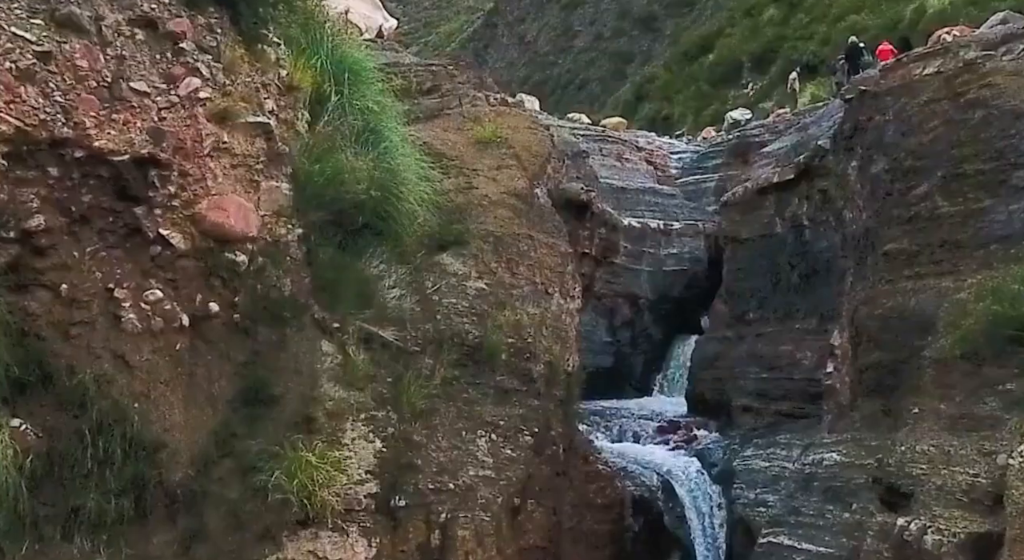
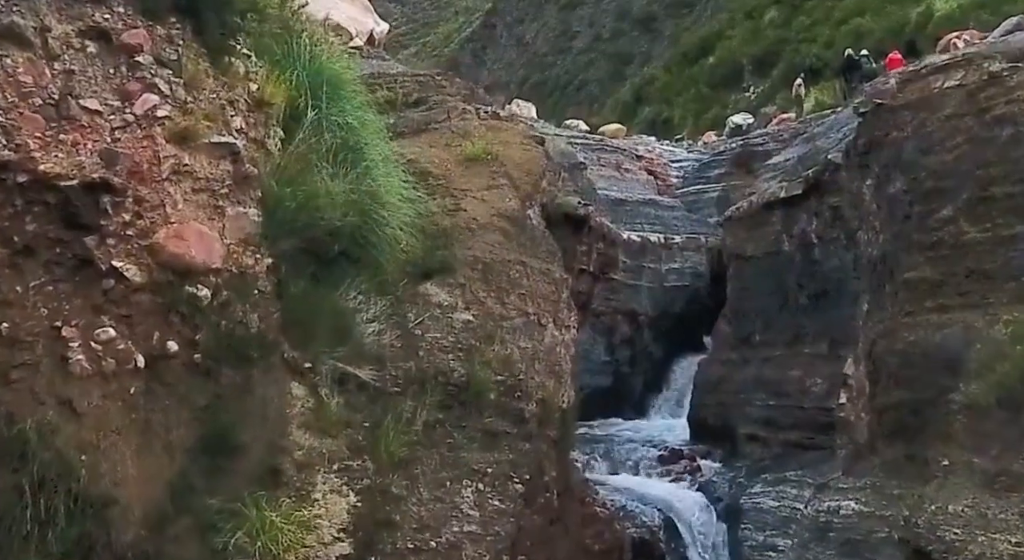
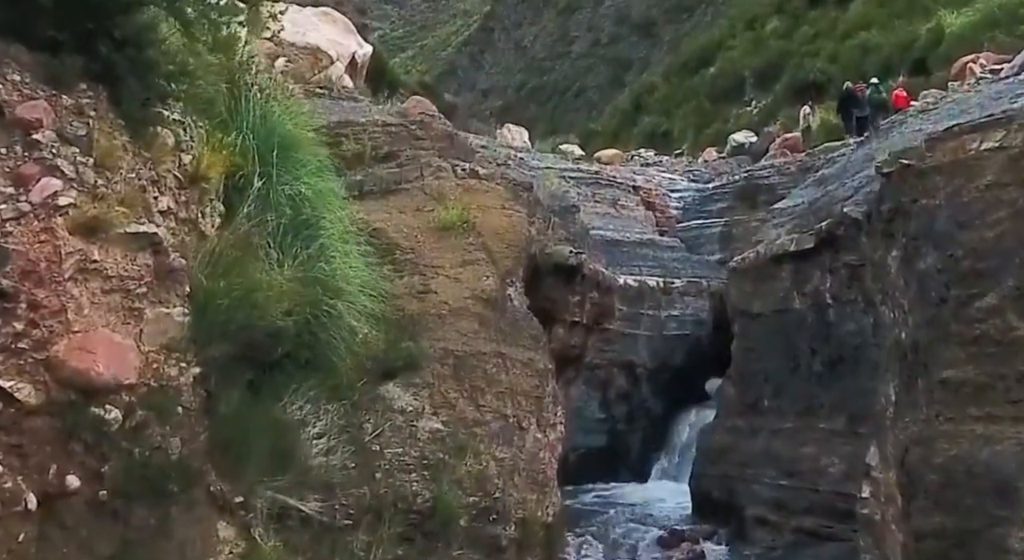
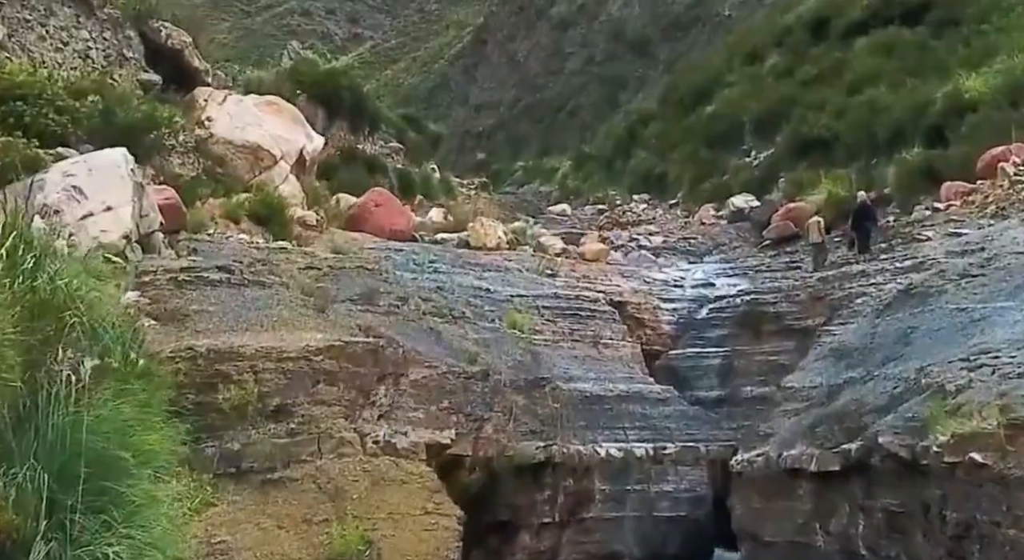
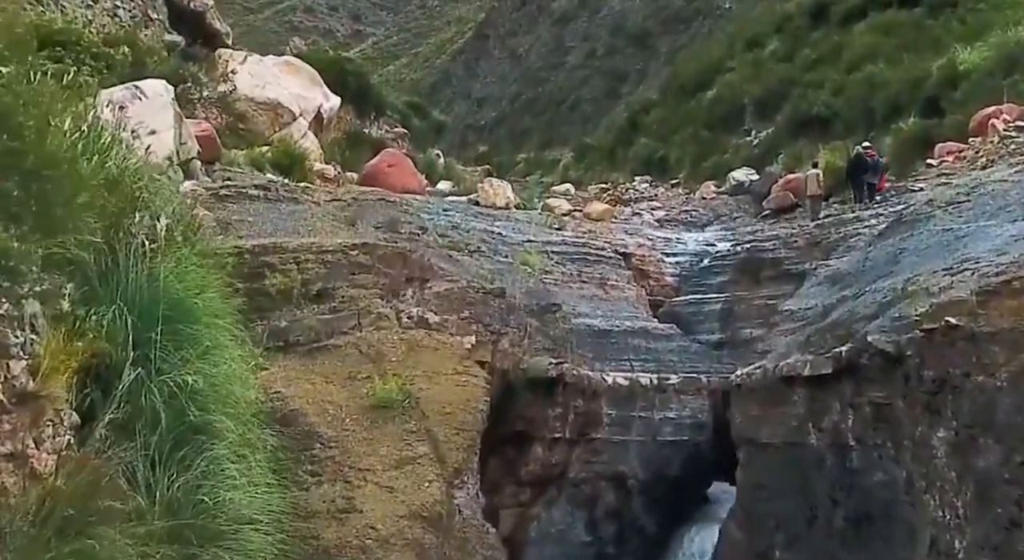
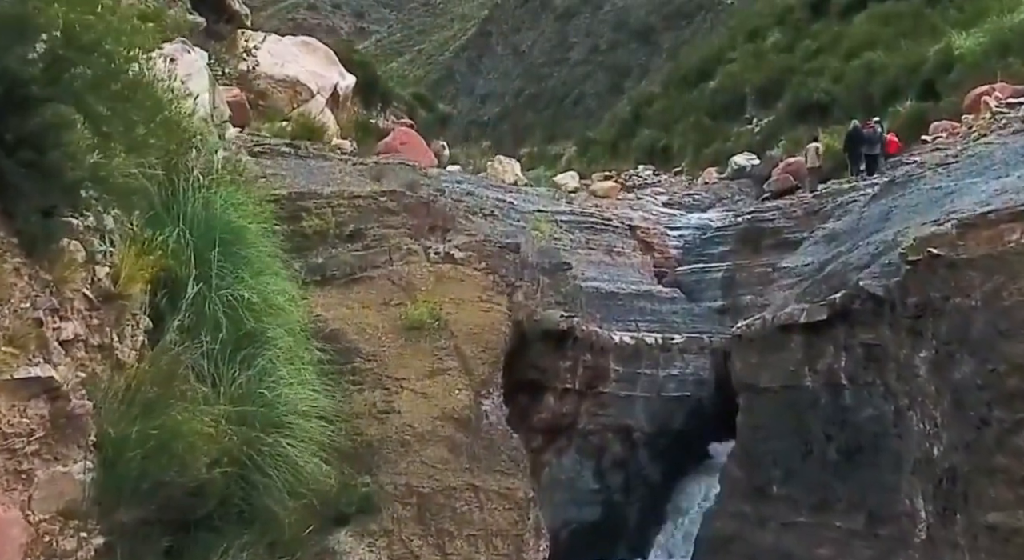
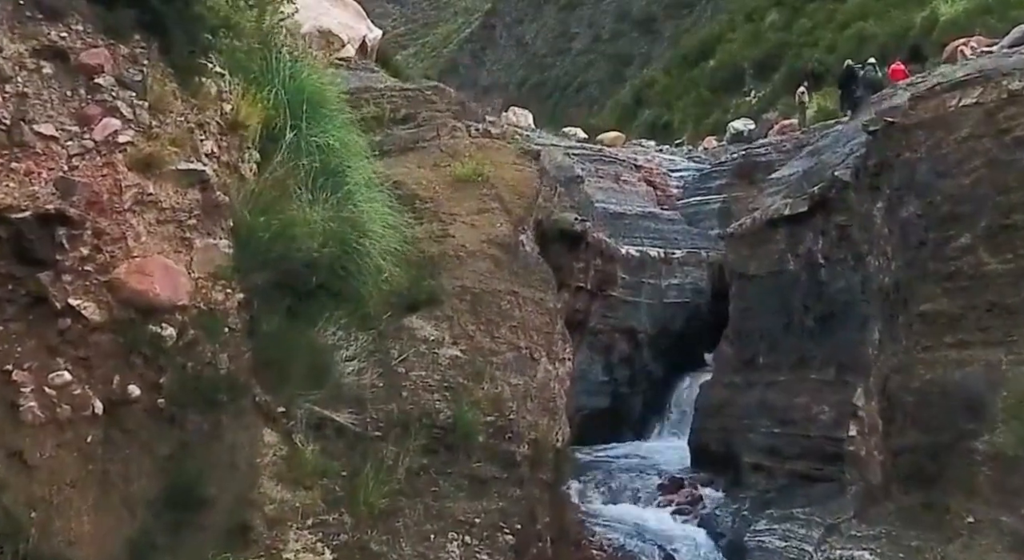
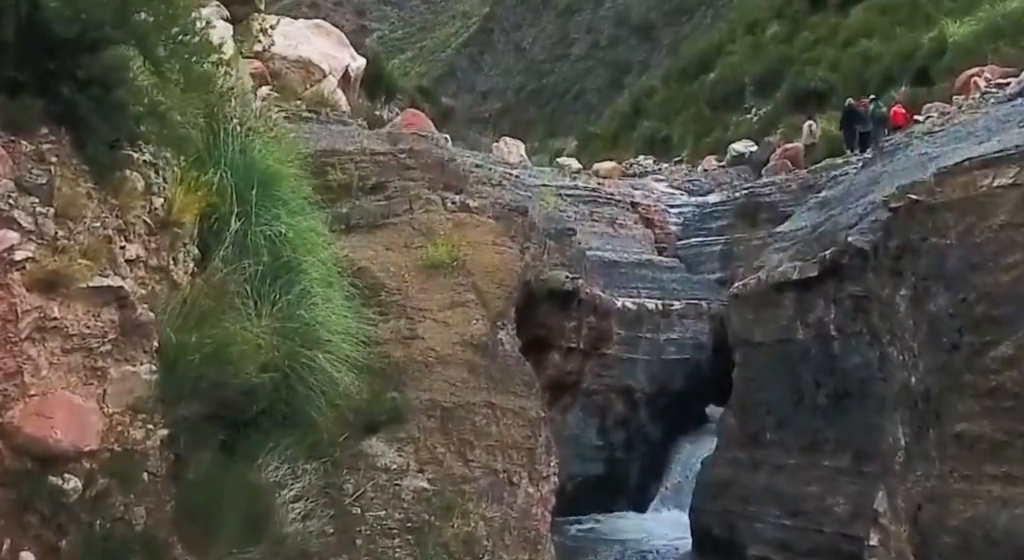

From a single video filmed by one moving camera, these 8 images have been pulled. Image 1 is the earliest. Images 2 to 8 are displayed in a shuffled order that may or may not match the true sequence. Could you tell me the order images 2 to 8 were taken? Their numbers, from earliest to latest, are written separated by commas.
2, 7, 3, 8, 6, 5, 4
